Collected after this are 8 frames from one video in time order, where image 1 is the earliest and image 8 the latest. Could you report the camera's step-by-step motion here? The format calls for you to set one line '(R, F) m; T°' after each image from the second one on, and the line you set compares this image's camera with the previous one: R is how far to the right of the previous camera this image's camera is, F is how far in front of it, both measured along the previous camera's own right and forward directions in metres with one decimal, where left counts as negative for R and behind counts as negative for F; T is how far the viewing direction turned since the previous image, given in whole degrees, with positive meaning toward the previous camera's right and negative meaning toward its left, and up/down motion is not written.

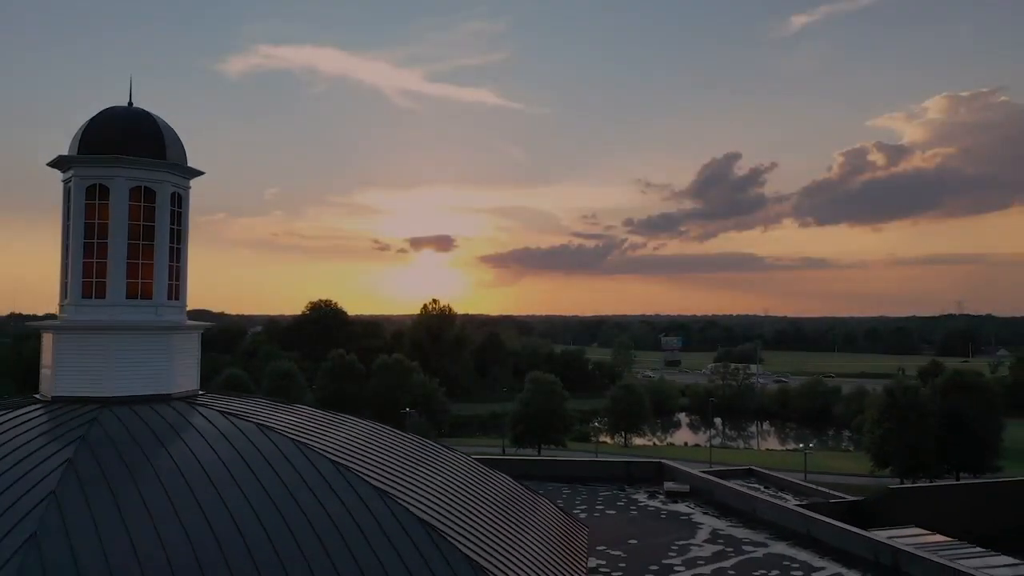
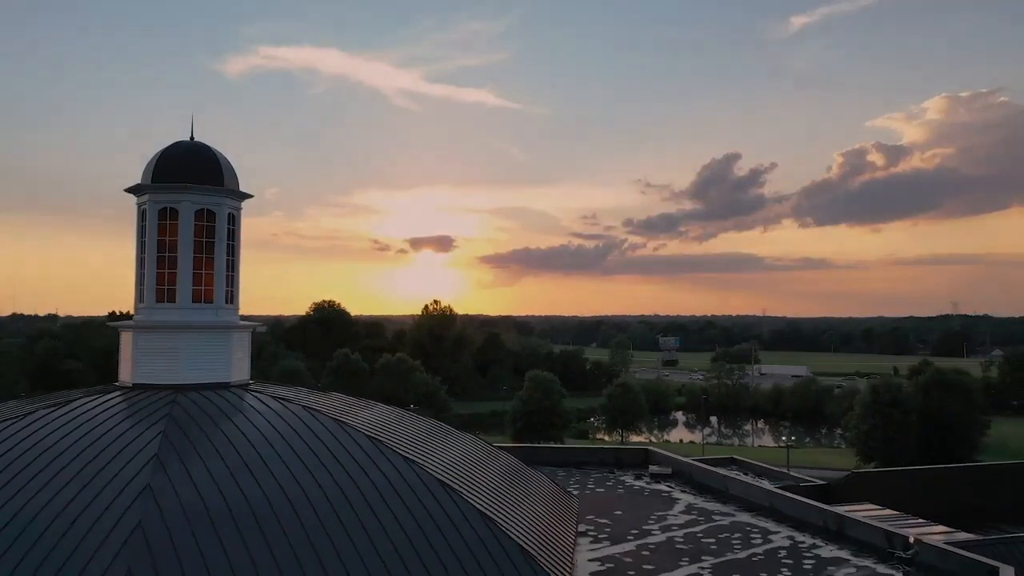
(0.0, -2.7) m; 0°
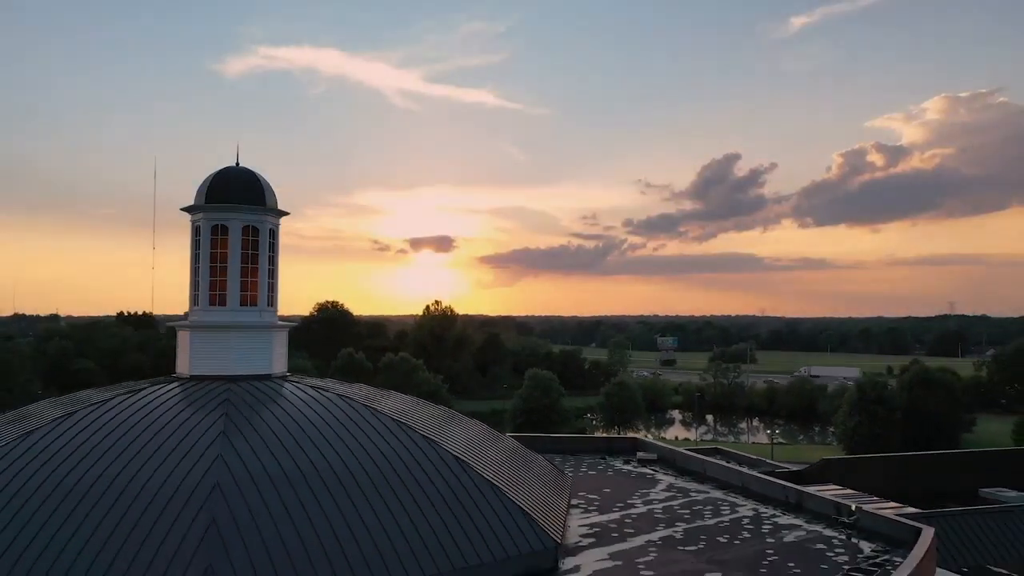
(0.0, -2.7) m; 0°
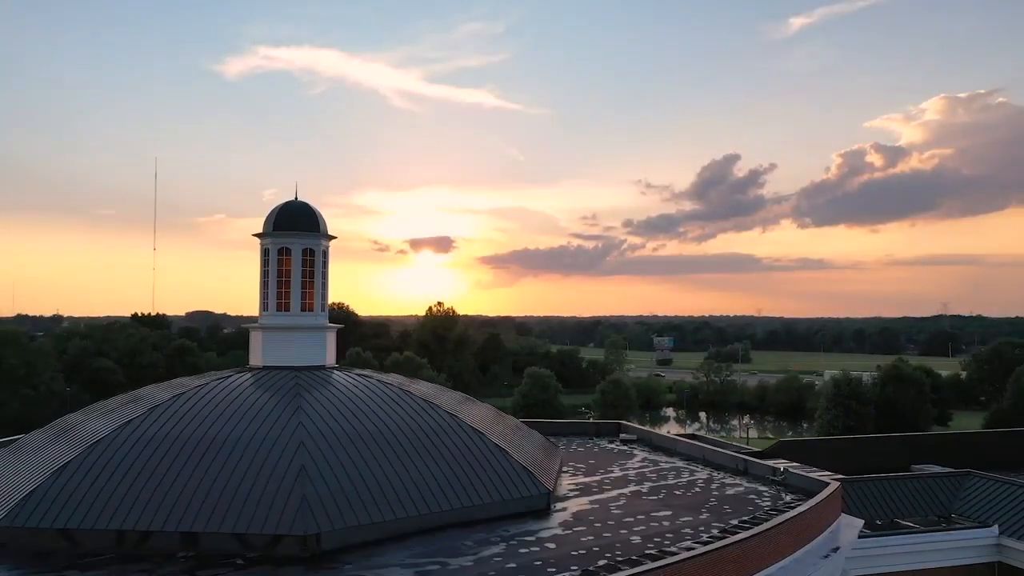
(-0.1, -5.0) m; 0°
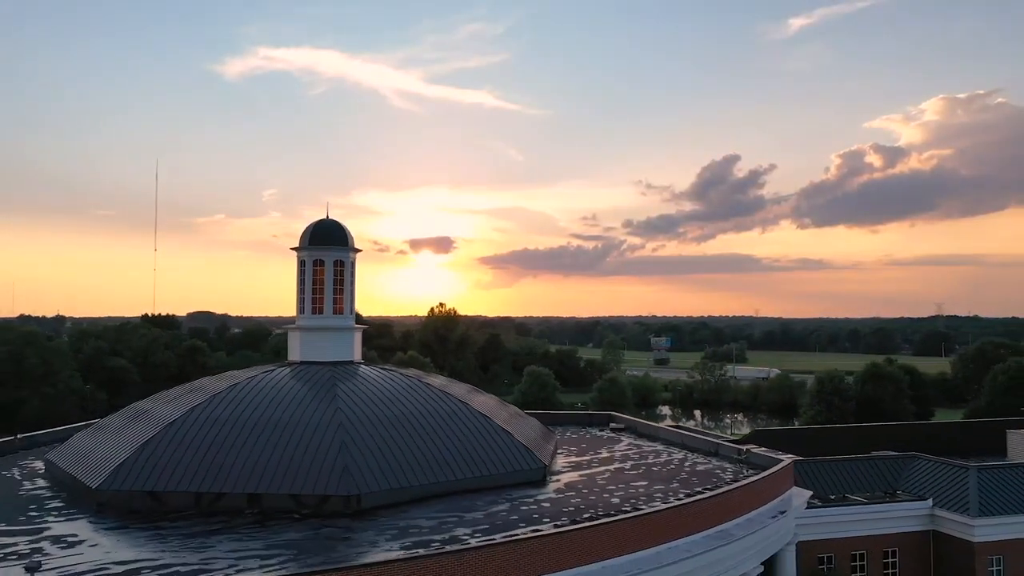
(-0.1, -3.9) m; 0°
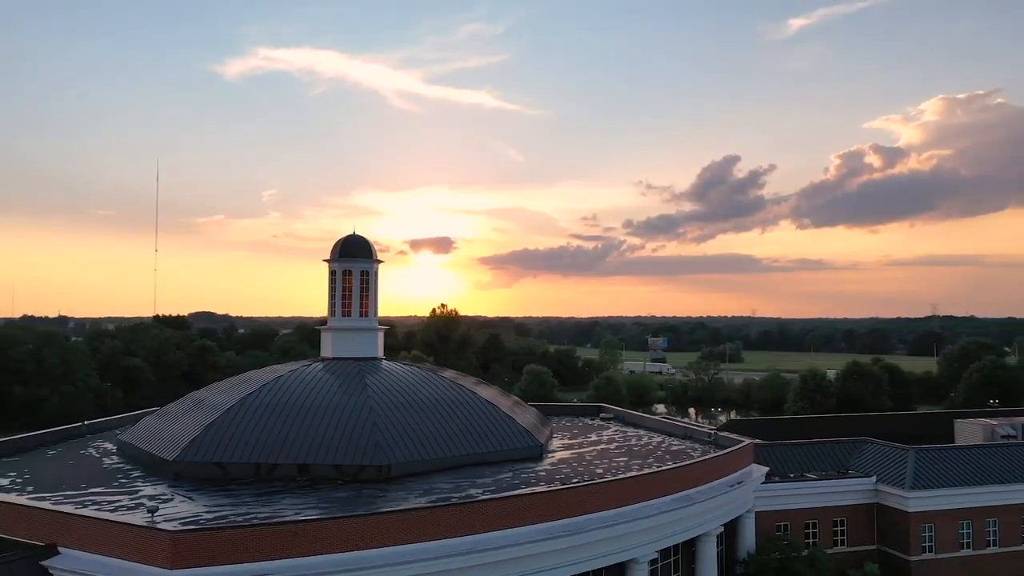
(-0.1, -4.5) m; 0°
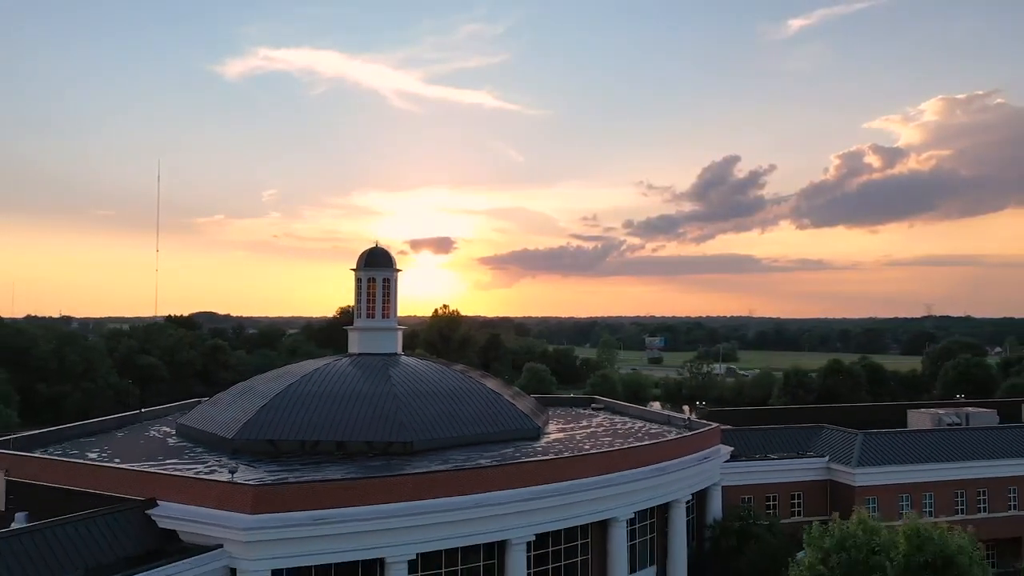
(-0.1, -5.1) m; 0°
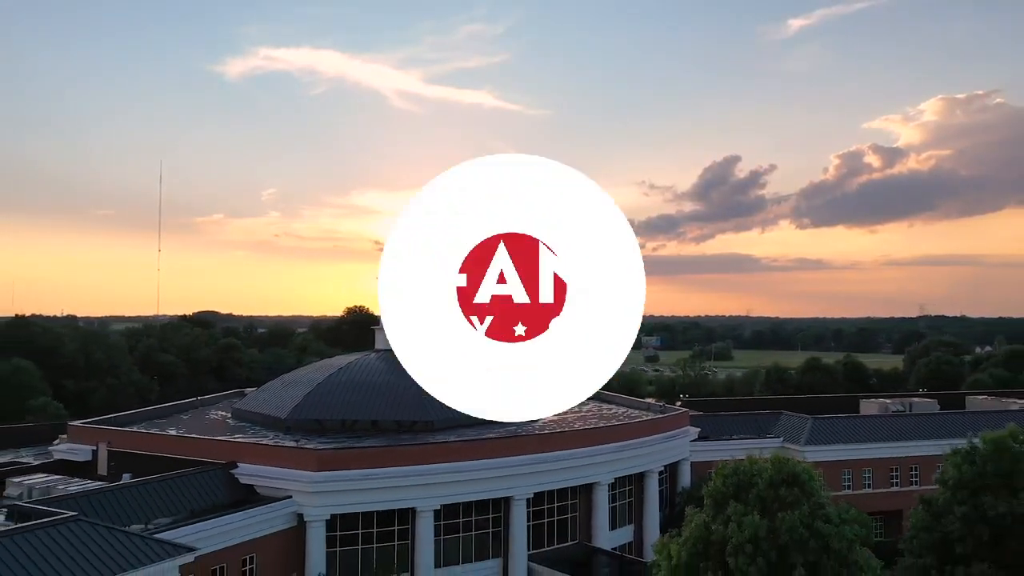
(-0.1, -6.6) m; 0°
